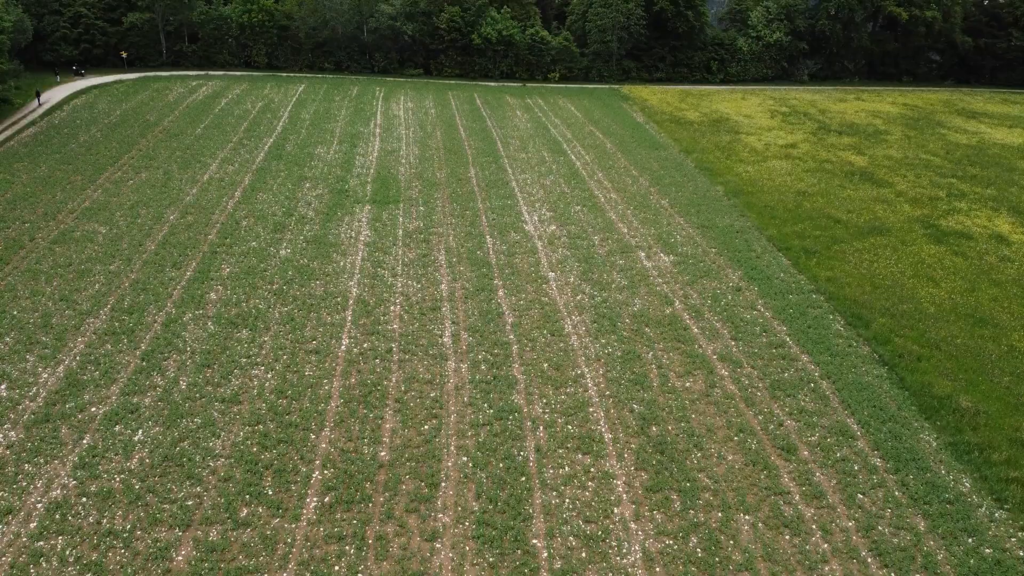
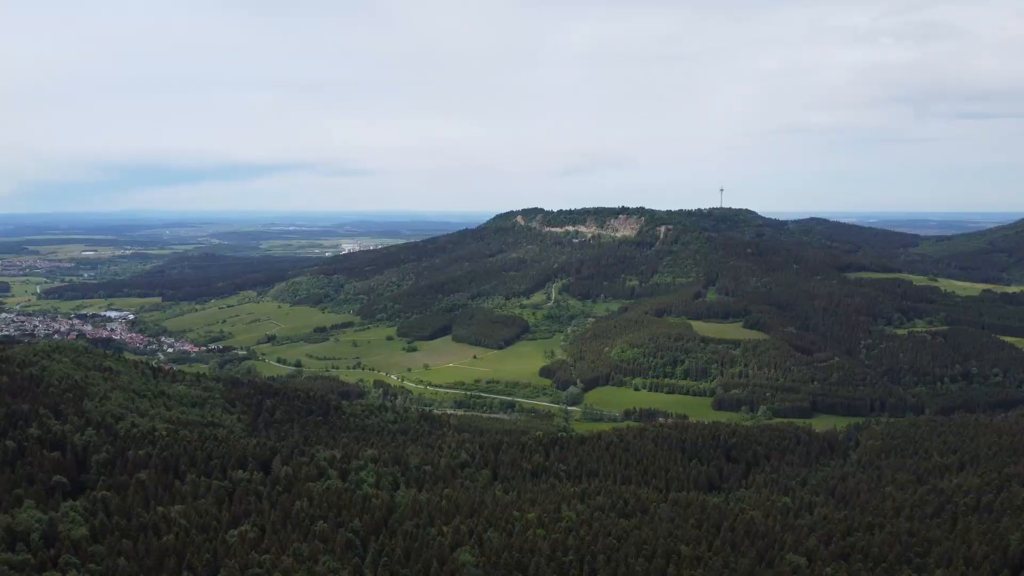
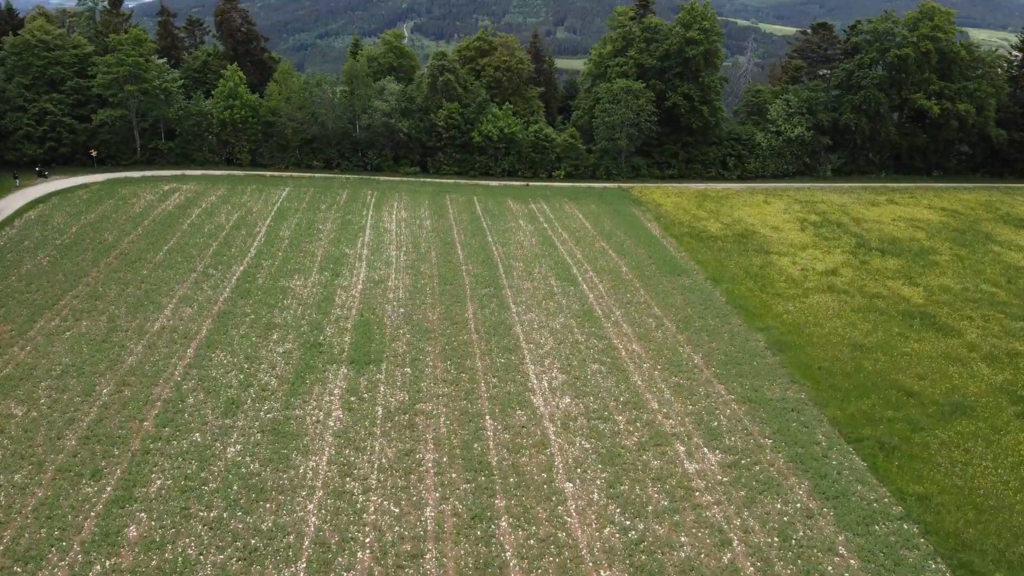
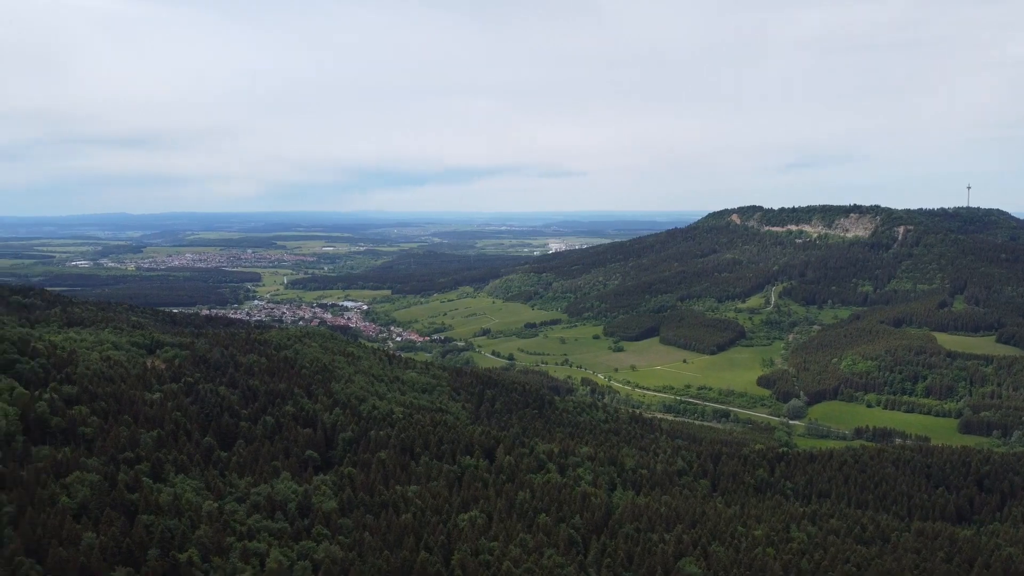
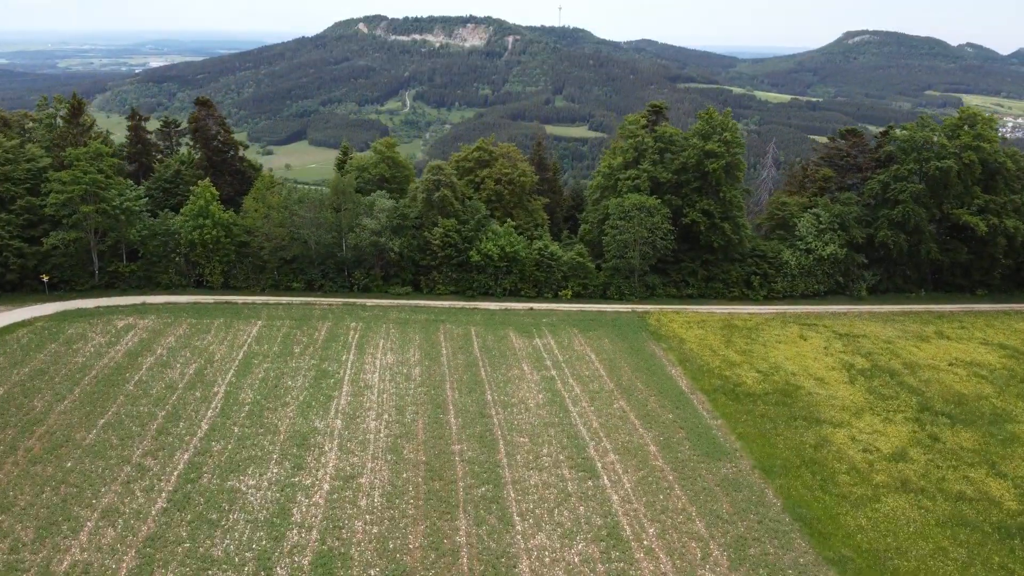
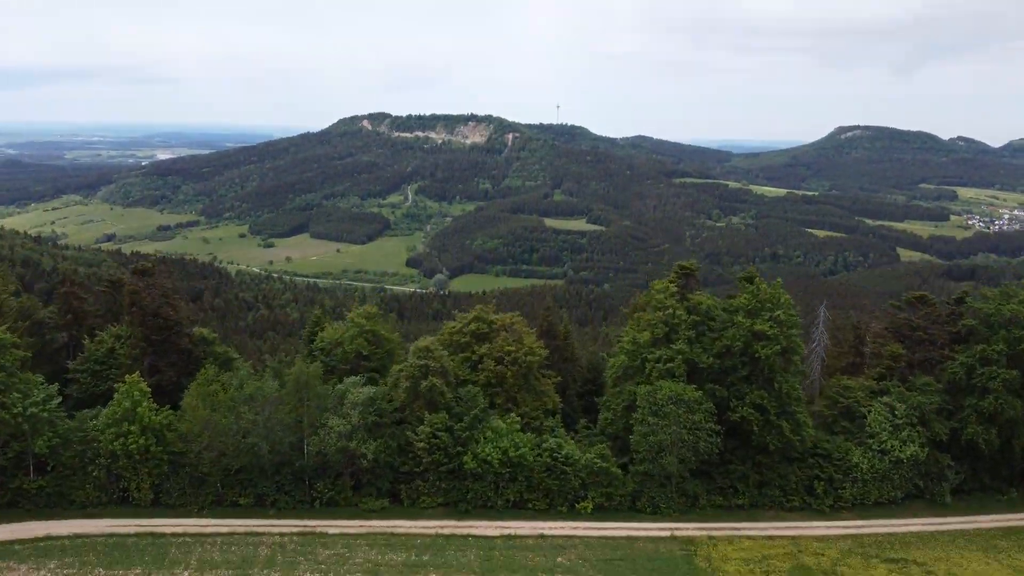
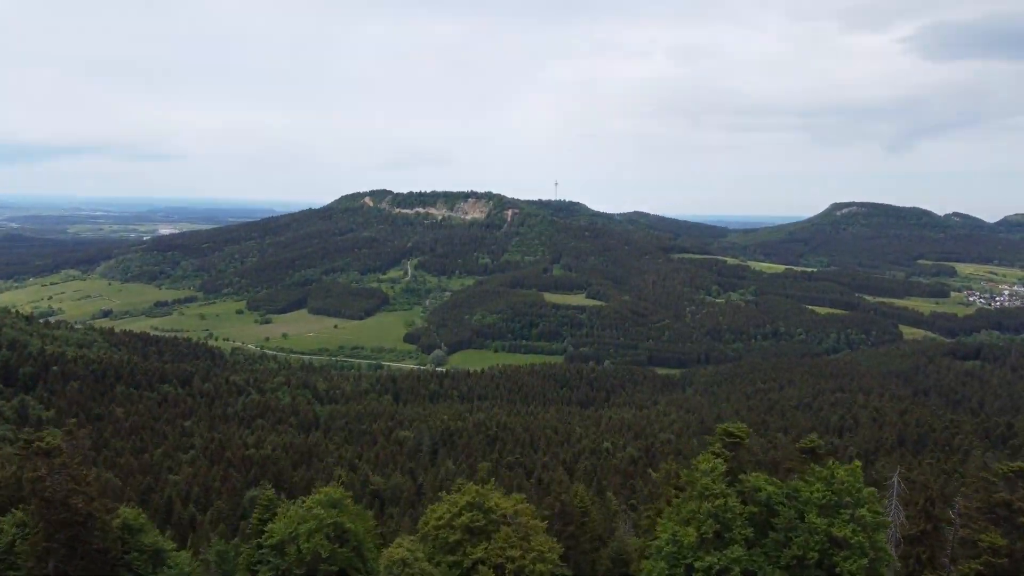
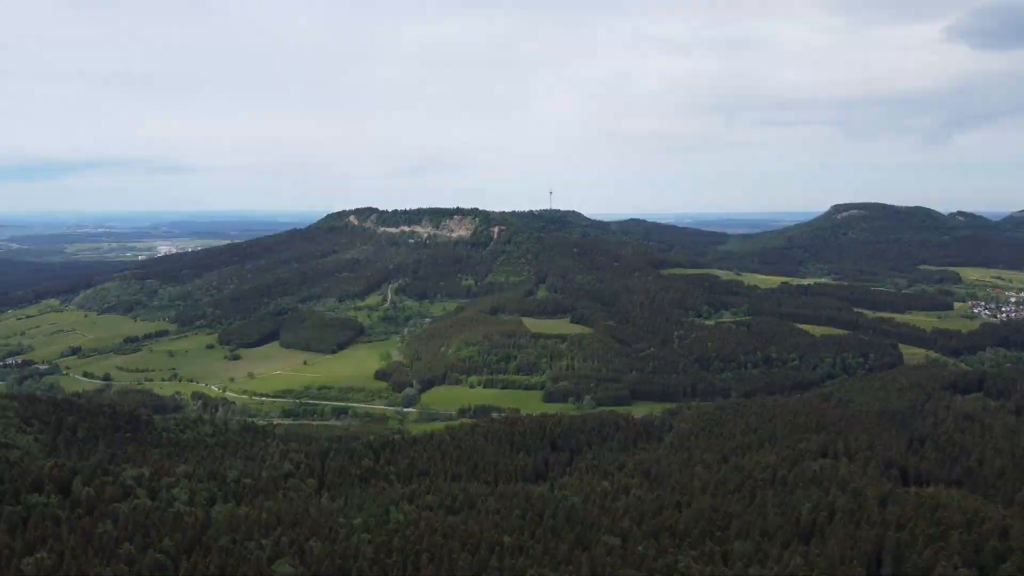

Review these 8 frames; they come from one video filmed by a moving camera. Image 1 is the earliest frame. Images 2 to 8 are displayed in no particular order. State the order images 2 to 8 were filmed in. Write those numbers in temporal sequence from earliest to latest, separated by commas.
3, 5, 6, 7, 8, 2, 4
